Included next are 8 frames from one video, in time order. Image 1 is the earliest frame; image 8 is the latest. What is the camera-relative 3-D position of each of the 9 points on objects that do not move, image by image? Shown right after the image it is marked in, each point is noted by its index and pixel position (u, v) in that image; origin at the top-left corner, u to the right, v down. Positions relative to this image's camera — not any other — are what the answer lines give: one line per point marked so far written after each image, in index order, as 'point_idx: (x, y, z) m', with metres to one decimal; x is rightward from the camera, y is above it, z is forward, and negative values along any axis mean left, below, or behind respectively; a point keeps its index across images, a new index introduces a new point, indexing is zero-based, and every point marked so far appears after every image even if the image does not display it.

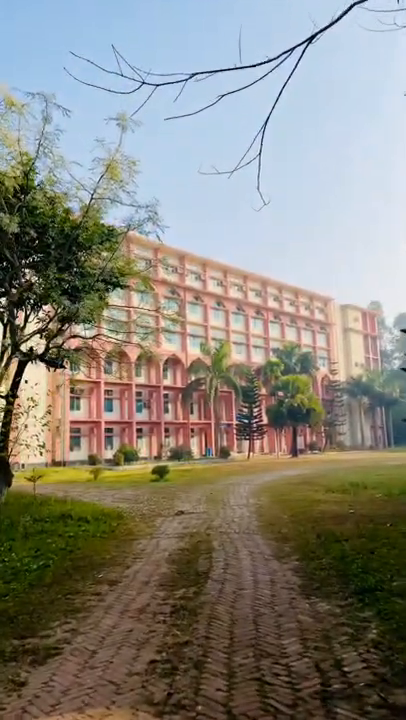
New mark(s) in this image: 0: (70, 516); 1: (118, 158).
0: (-2.5, -2.9, +10.4) m
1: (-2.0, +4.8, +13.4) m
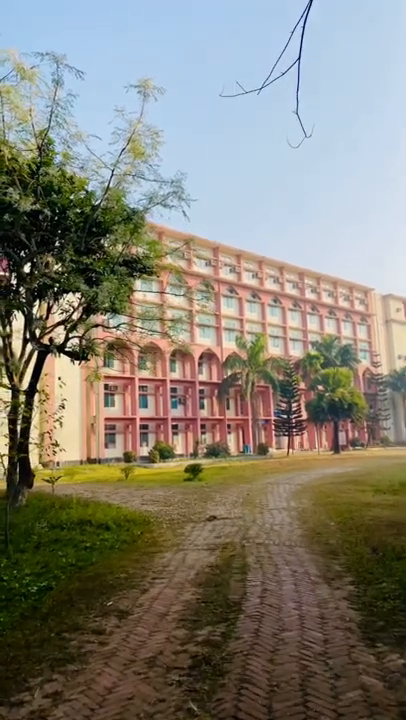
0: (-1.9, -2.7, +9.4) m
1: (-1.4, +5.0, +12.3) m
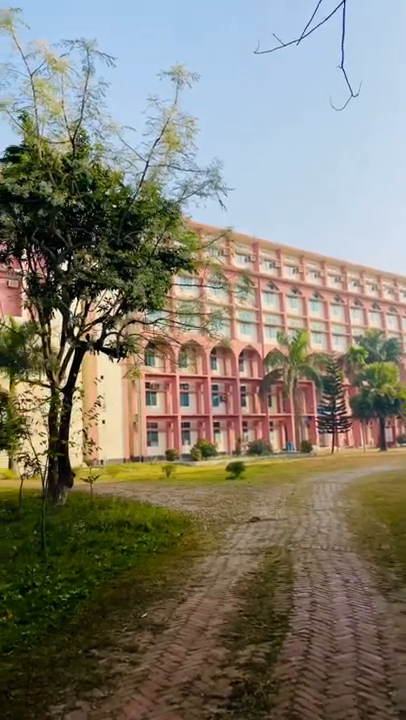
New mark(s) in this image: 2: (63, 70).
0: (-1.2, -2.6, +9.0) m
1: (-0.6, +5.1, +11.9) m
2: (-2.7, +5.5, +10.6) m
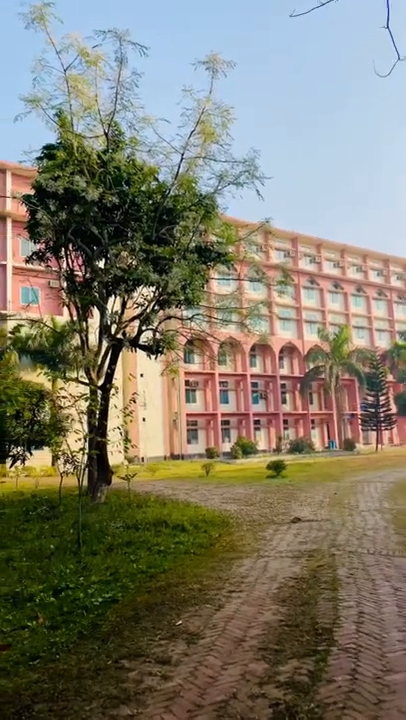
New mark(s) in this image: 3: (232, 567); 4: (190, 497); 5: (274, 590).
0: (-0.6, -2.6, +8.8) m
1: (+0.1, +5.2, +11.6) m
2: (-2.0, +5.5, +10.5) m
3: (+0.3, -2.3, +6.3) m
4: (-0.3, -3.2, +12.9) m
5: (+0.7, -2.2, +5.3) m
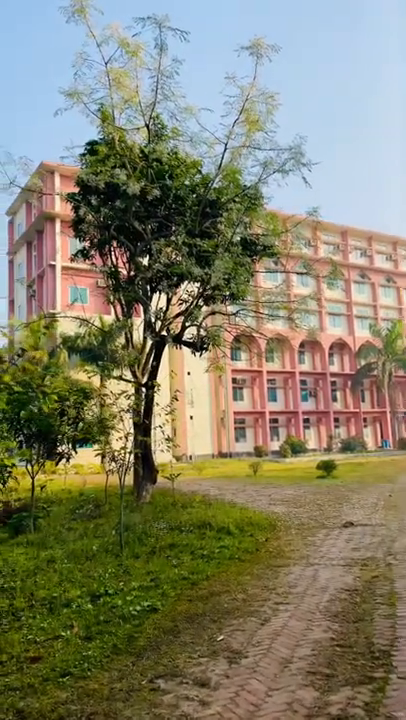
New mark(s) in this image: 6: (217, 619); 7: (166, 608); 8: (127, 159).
0: (+0.1, -2.5, +8.5) m
1: (+1.0, +5.3, +11.2) m
2: (-1.2, +5.6, +10.3) m
3: (+0.8, -2.3, +5.9) m
4: (+0.7, -3.1, +12.6) m
5: (+1.1, -2.1, +4.9) m
6: (+0.1, -2.1, +4.5) m
7: (-0.3, -2.1, +4.8) m
8: (-1.6, +4.1, +11.6) m
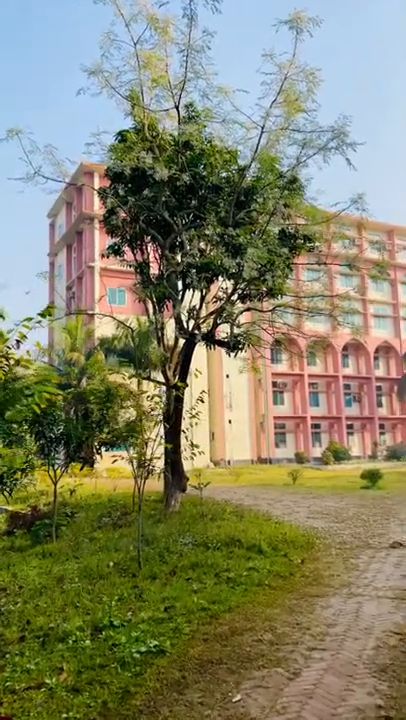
0: (+0.5, -2.5, +7.7) m
1: (+1.6, +5.3, +10.3) m
2: (-0.6, +5.6, +9.6) m
3: (+1.0, -2.2, +5.0) m
4: (+1.4, -3.1, +11.7) m
5: (+1.2, -2.1, +4.0) m
6: (+0.2, -2.0, +3.7) m
7: (-0.2, -2.1, +4.0) m
8: (-0.9, +4.2, +10.9) m
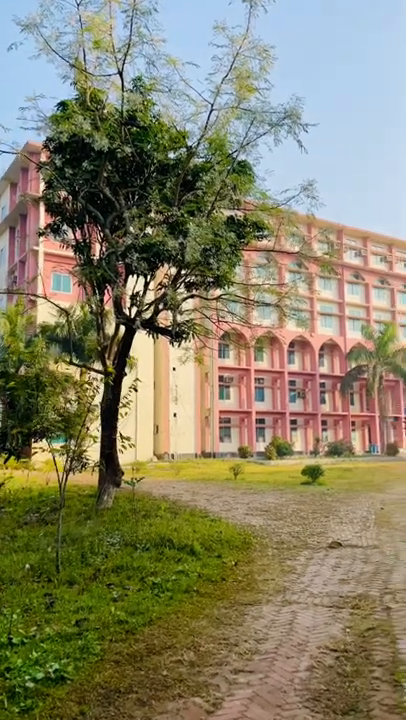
0: (-0.4, -2.3, +7.1) m
1: (+0.7, +5.5, +9.8) m
2: (-1.5, +5.8, +8.9) m
3: (+0.3, -2.1, +4.5) m
4: (+0.1, -2.9, +11.2) m
5: (+0.6, -2.0, +3.5) m
6: (-0.3, -1.9, +3.2) m
7: (-0.8, -1.9, +3.4) m
8: (-1.9, +4.4, +10.2) m
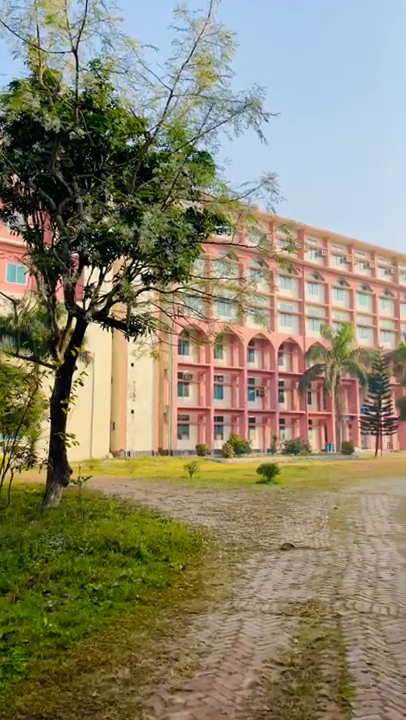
0: (-1.1, -2.2, +6.8) m
1: (0.0, +5.5, +9.5) m
2: (-2.1, +5.9, +8.4) m
3: (-0.1, -2.0, +4.2) m
4: (-0.8, -2.8, +10.9) m
5: (+0.2, -1.9, +3.3) m
6: (-0.7, -1.8, +2.8) m
7: (-1.1, -1.9, +3.1) m
8: (-2.6, +4.5, +9.7) m
